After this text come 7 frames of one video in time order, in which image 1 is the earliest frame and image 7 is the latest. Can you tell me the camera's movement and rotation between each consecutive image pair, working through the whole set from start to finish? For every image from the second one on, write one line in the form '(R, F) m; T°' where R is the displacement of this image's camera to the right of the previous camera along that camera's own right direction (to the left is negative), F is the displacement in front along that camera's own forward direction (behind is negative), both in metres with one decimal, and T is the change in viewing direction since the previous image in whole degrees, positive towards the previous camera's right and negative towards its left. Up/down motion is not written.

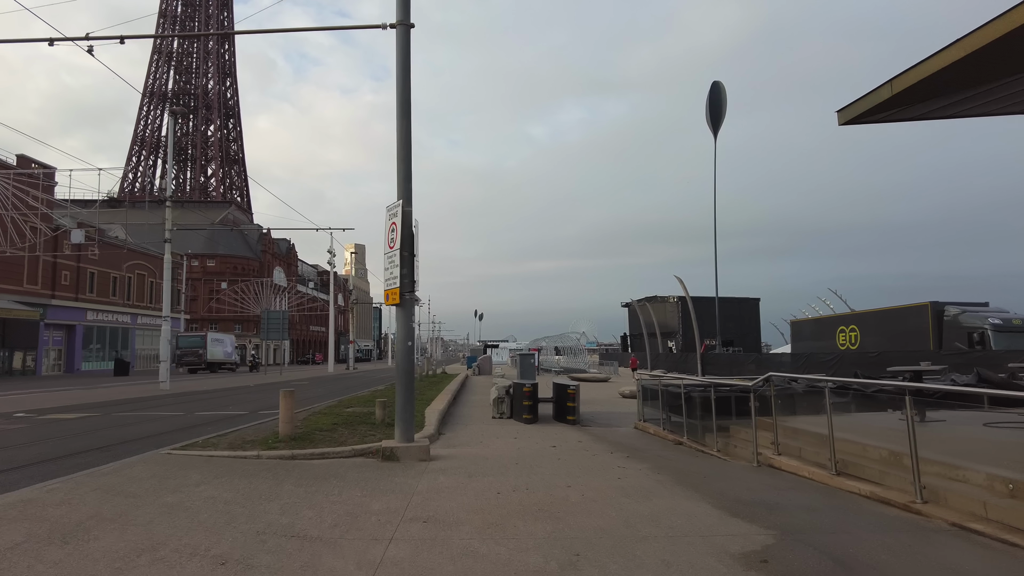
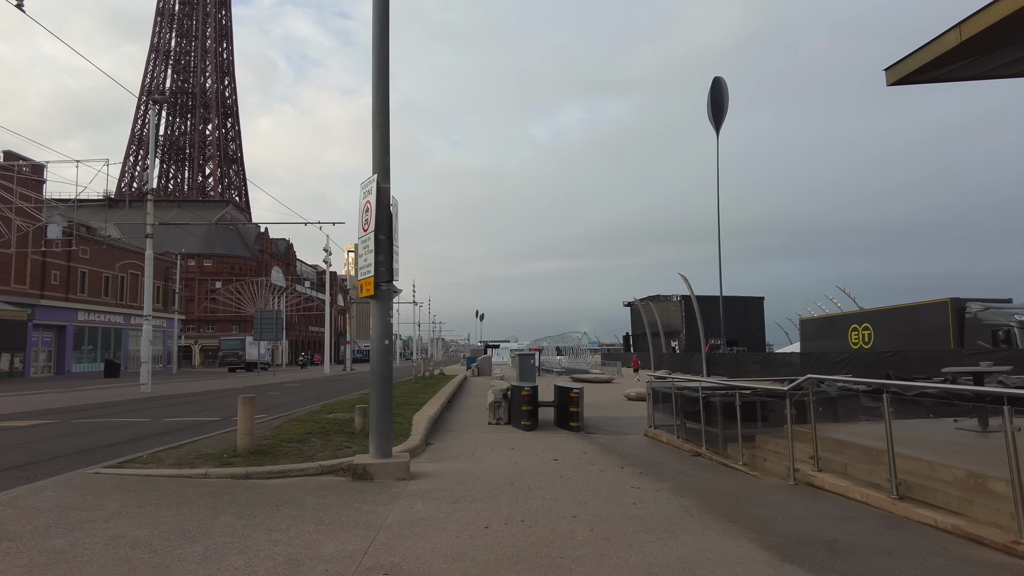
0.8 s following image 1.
(+0.1, +1.3) m; 0°
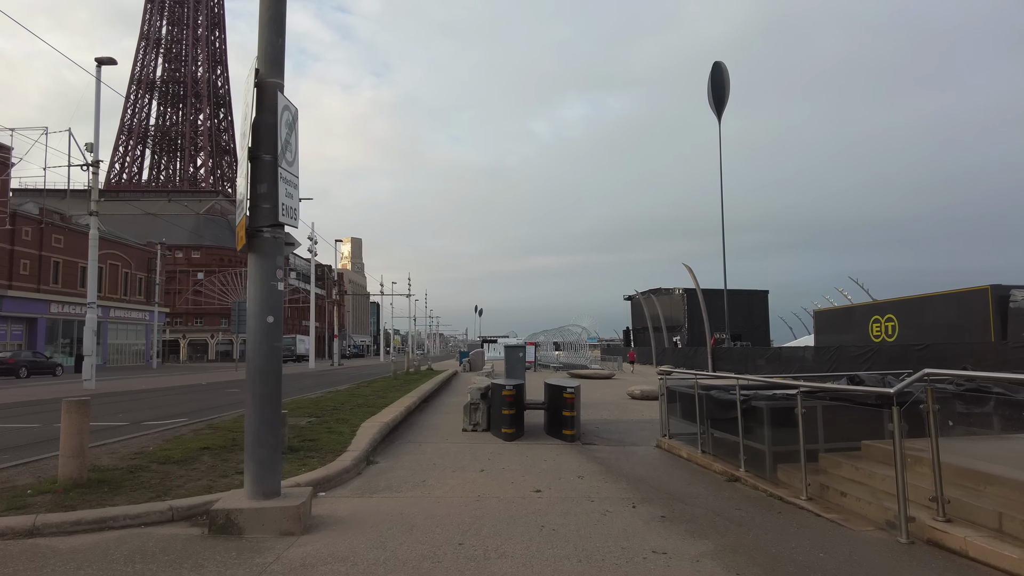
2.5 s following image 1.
(+0.4, +2.8) m; 0°
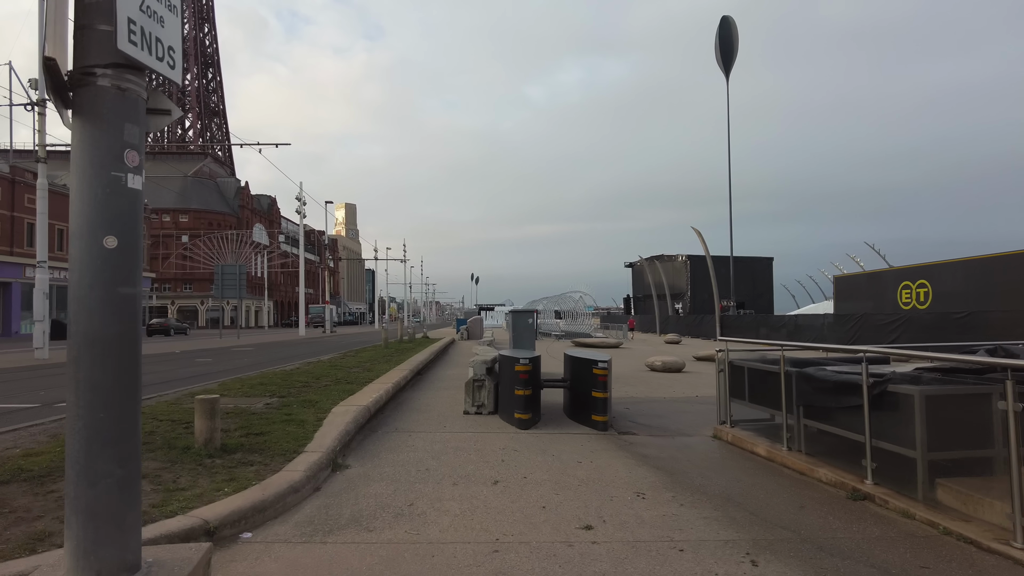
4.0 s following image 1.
(-0.3, +2.4) m; 0°
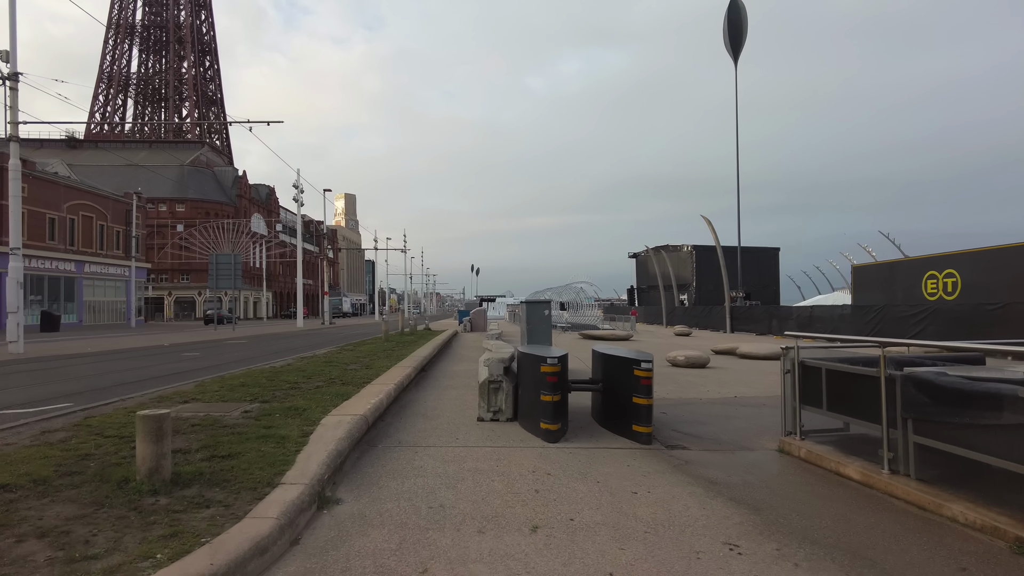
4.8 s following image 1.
(-0.3, +1.4) m; 0°
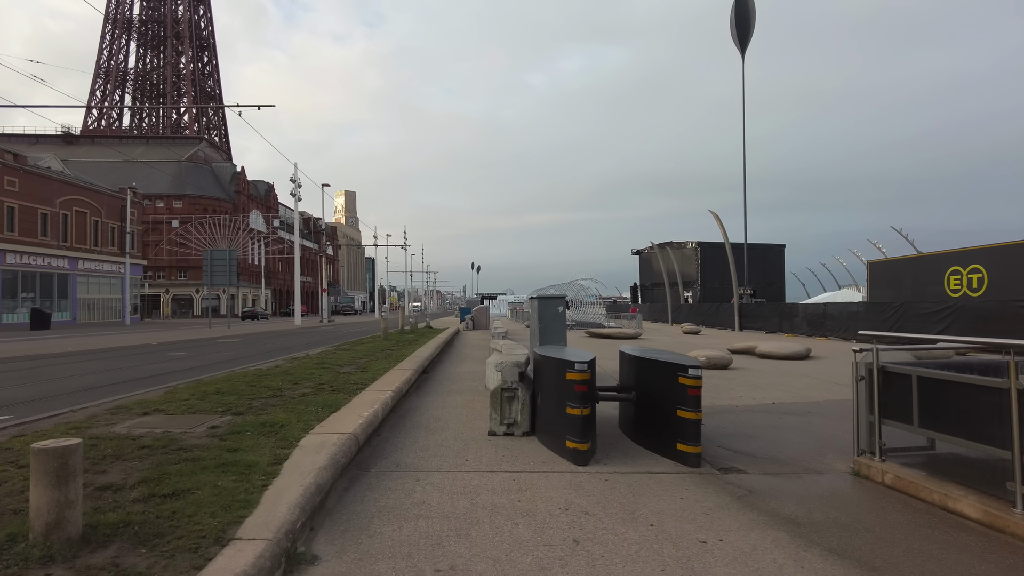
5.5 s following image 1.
(-0.2, +1.2) m; 0°
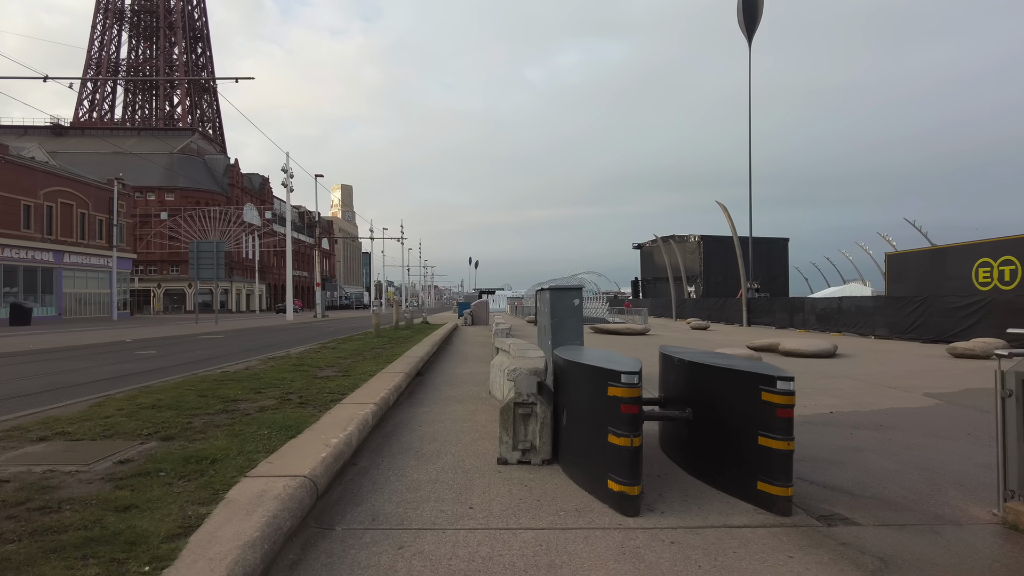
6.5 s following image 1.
(-0.2, +1.7) m; 0°
